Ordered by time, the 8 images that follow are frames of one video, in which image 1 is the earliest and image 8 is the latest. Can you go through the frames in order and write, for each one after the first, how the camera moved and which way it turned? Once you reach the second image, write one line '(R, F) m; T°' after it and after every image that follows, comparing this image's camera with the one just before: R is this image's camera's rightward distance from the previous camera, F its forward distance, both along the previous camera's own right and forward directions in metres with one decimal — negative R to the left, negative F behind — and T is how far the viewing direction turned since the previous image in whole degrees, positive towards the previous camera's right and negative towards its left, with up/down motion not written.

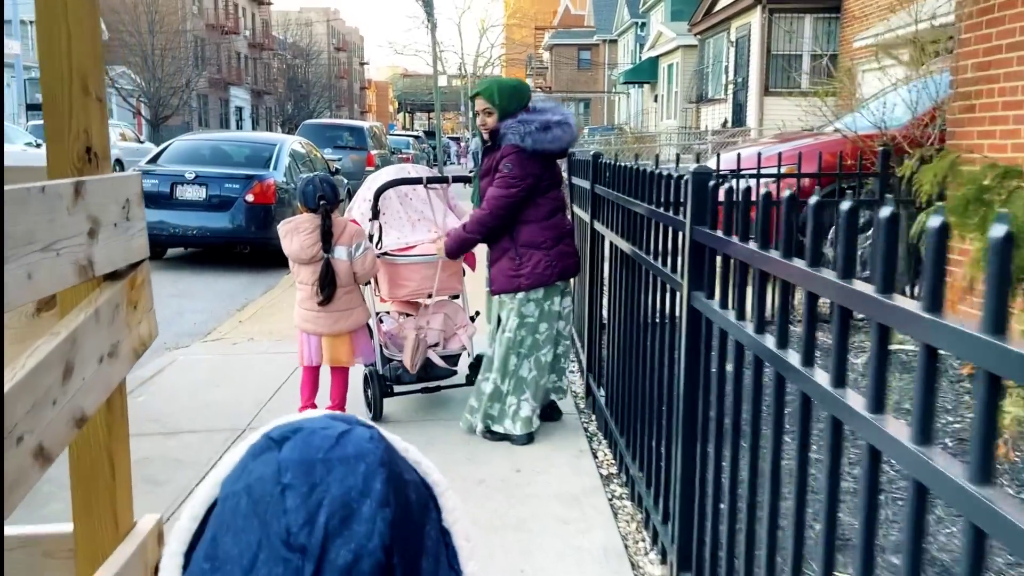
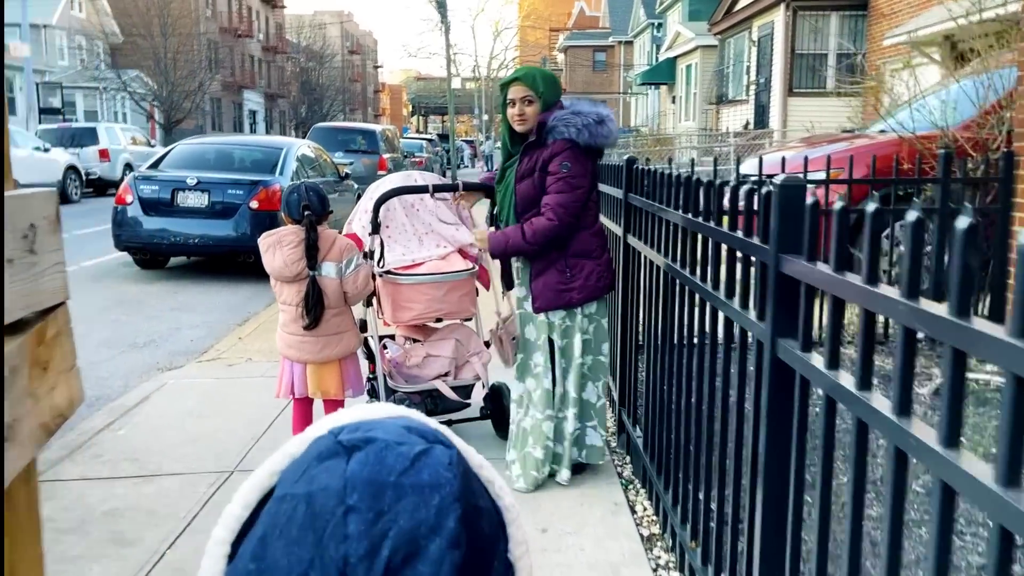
(0.0, +0.6) m; -1°
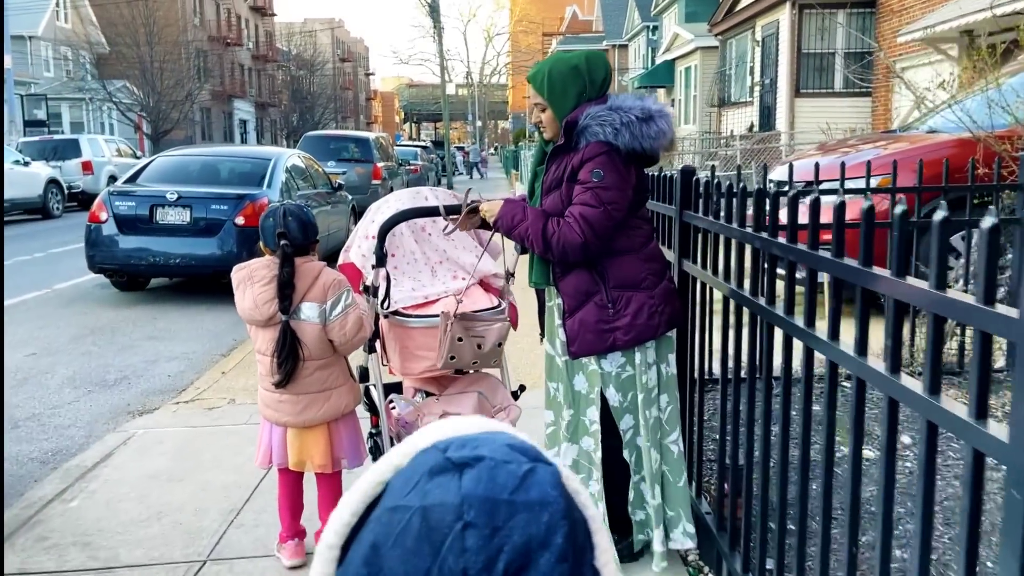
(-0.1, +0.7) m; 0°
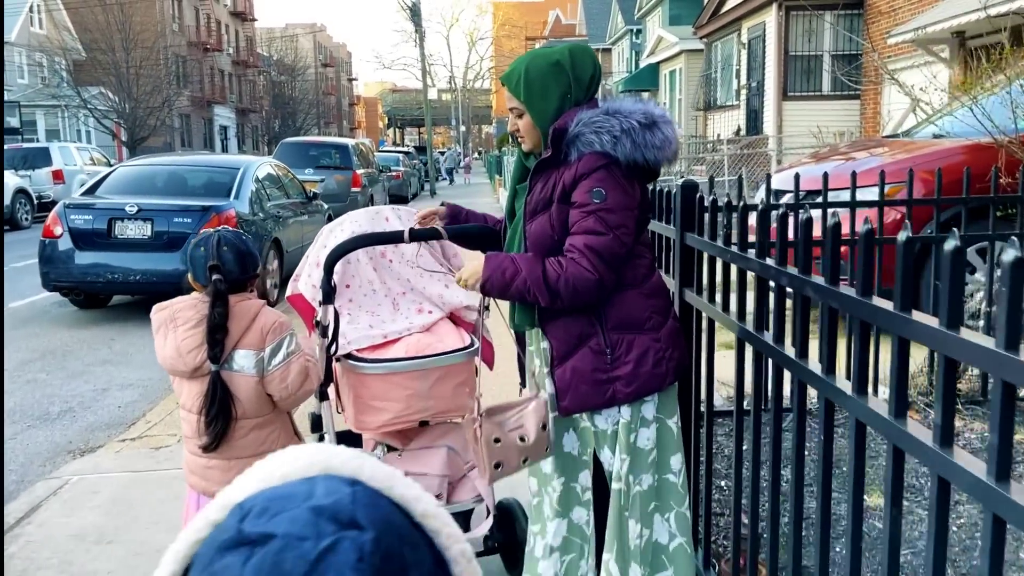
(0.0, +0.5) m; +1°
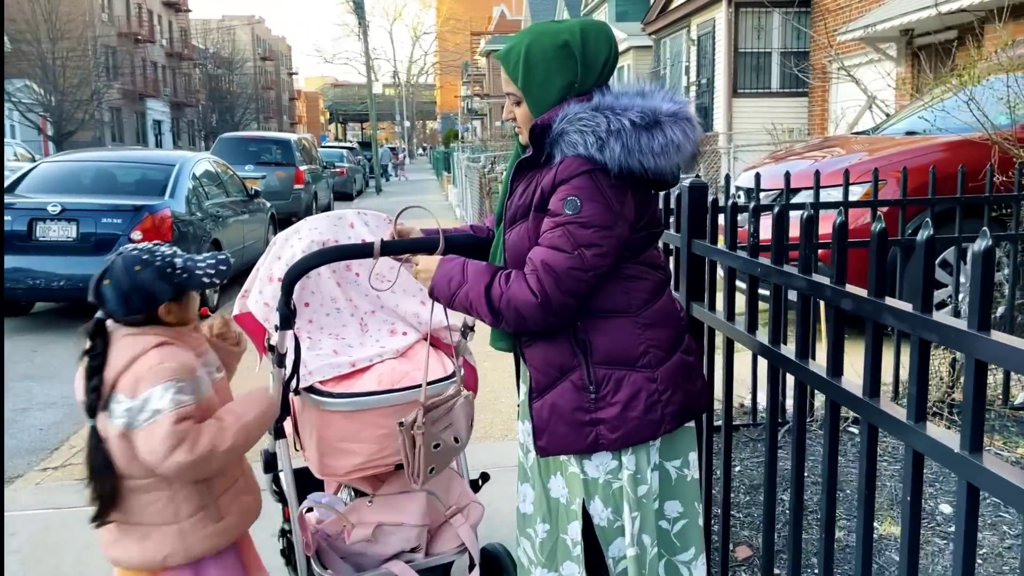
(-0.1, +0.4) m; +4°
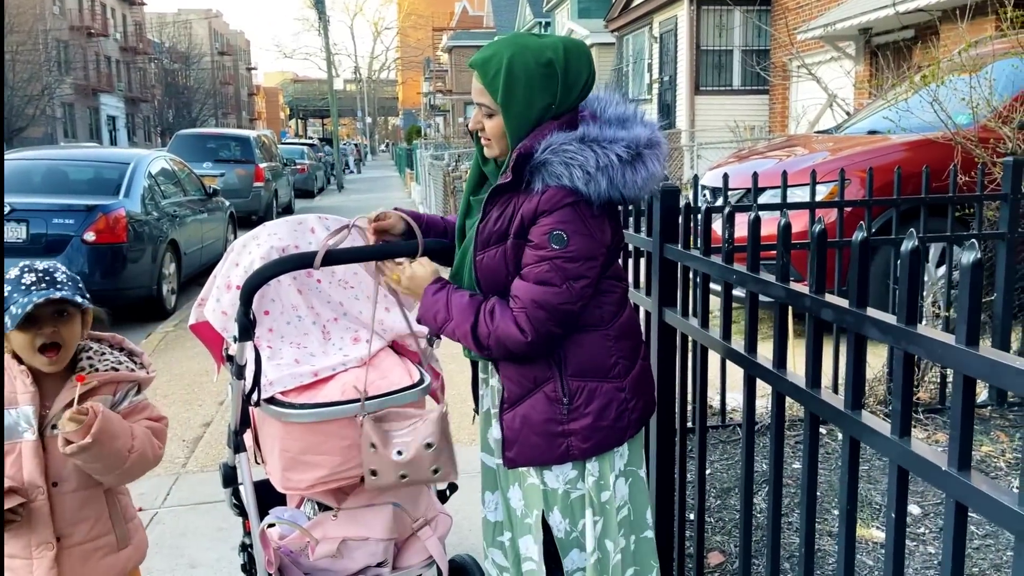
(0.0, +0.1) m; +2°
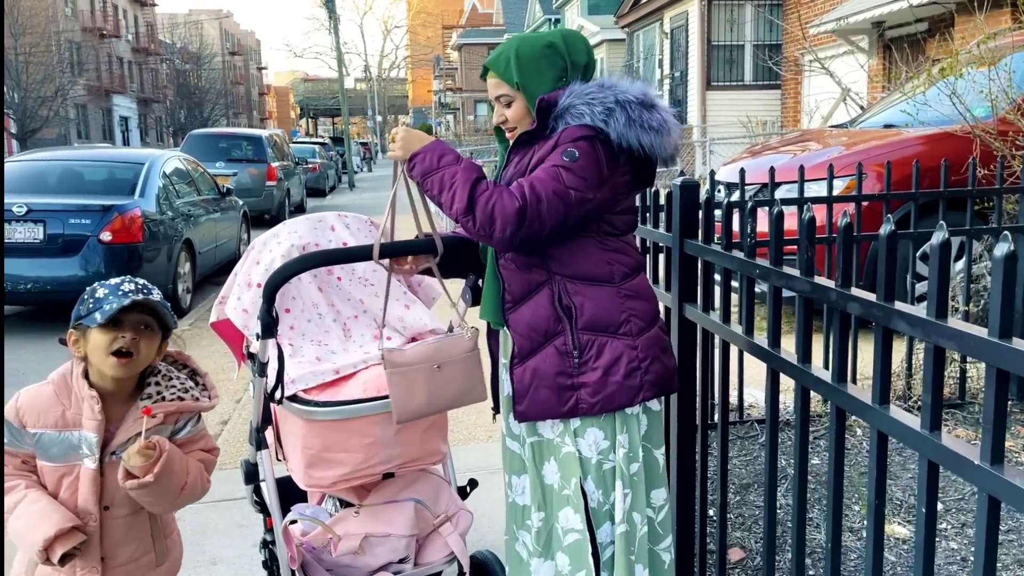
(0.0, 0.0) m; -1°
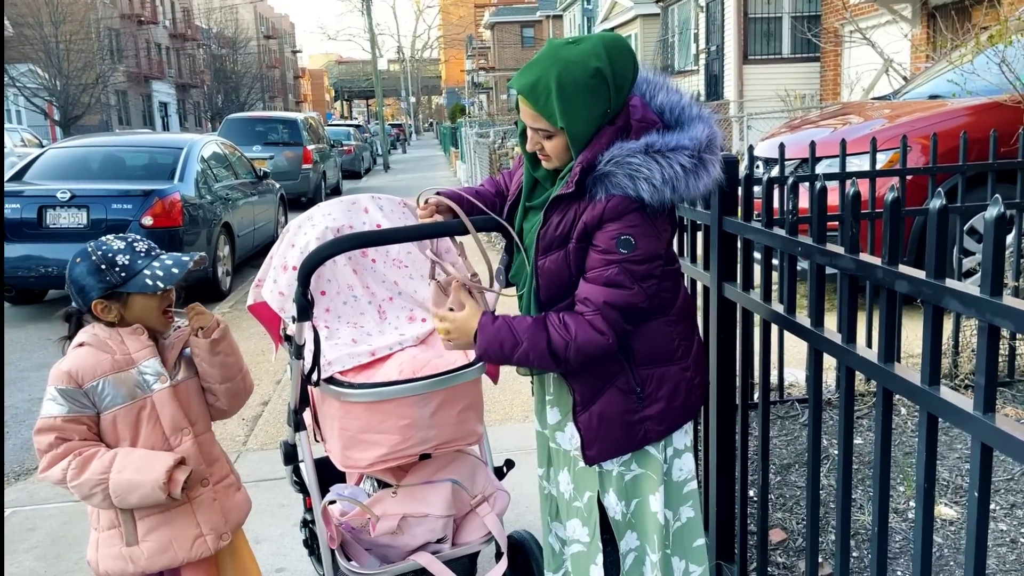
(0.0, 0.0) m; -2°
